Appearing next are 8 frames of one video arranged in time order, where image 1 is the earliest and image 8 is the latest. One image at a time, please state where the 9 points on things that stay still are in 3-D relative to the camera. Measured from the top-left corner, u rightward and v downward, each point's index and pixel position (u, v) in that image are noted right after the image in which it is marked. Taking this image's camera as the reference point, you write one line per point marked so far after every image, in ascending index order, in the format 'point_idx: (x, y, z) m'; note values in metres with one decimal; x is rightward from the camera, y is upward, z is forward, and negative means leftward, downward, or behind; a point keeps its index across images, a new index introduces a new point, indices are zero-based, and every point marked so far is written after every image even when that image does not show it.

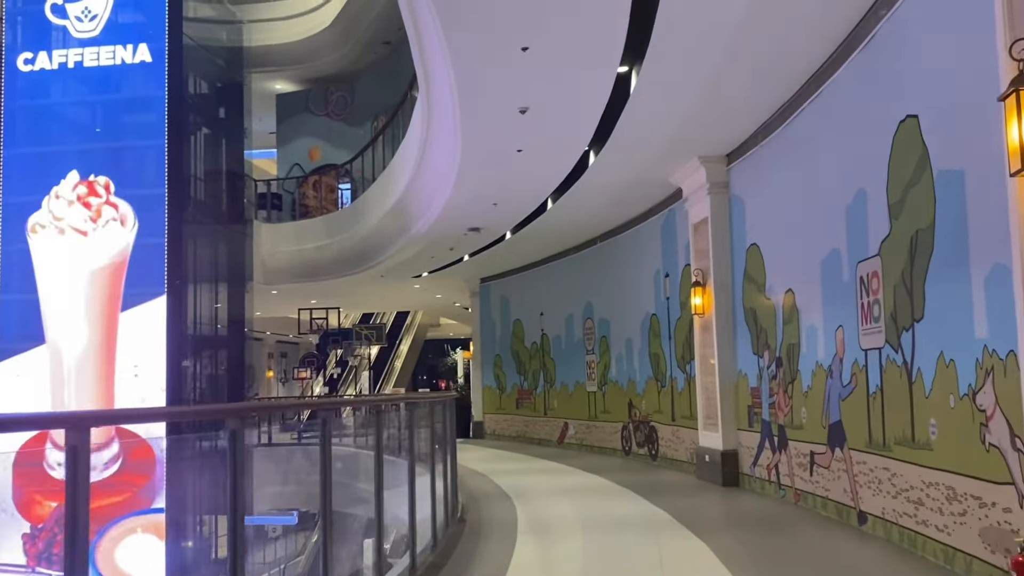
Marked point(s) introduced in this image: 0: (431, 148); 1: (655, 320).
0: (-0.7, +1.2, +7.8) m
1: (+1.4, -0.3, +8.7) m
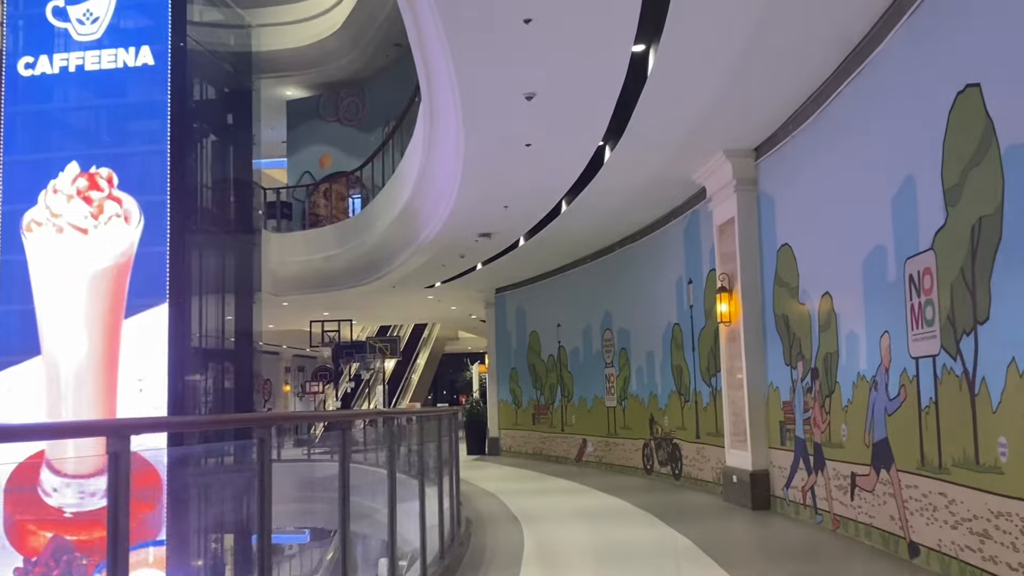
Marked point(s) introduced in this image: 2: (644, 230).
0: (-0.6, +1.1, +7.3) m
1: (+1.5, -0.4, +8.1) m
2: (+1.3, +0.6, +8.8) m
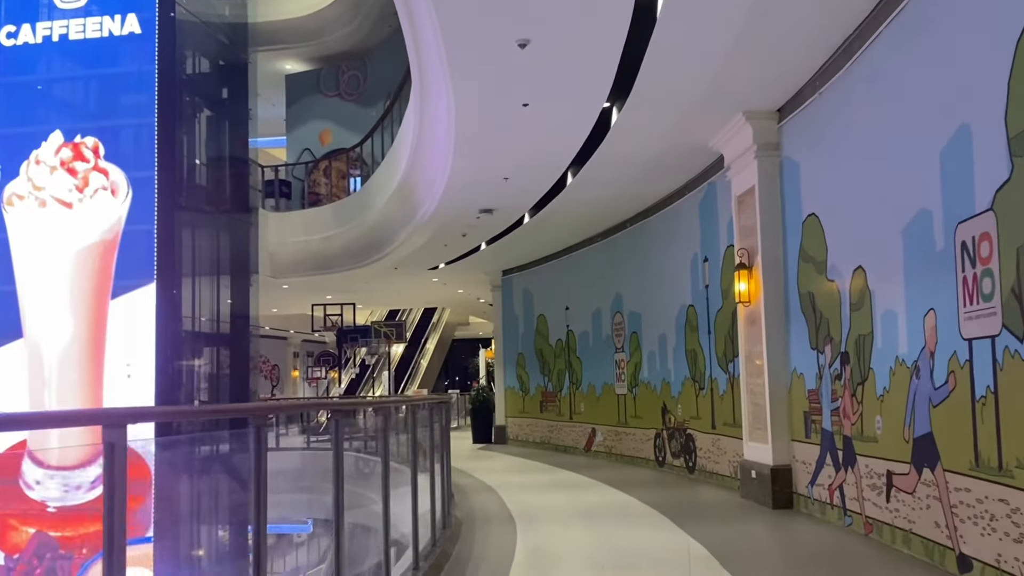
0: (-0.6, +1.3, +6.7) m
1: (+1.5, -0.2, +7.5) m
2: (+1.3, +0.7, +8.2) m
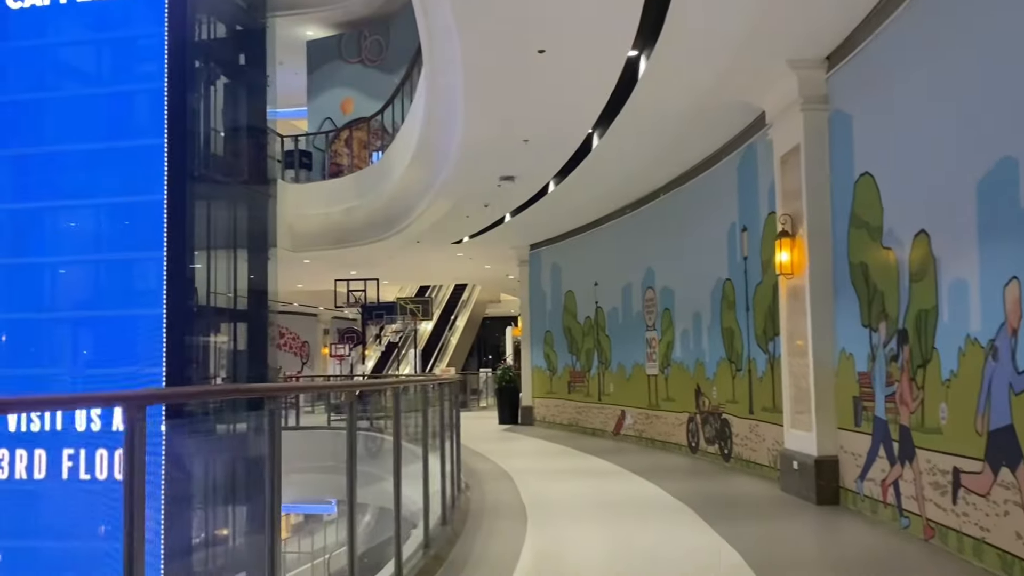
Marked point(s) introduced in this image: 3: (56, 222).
0: (-0.5, +1.5, +6.2) m
1: (+1.7, 0.0, +6.9) m
2: (+1.5, +1.0, +7.6) m
3: (-4.3, +0.6, +8.7) m
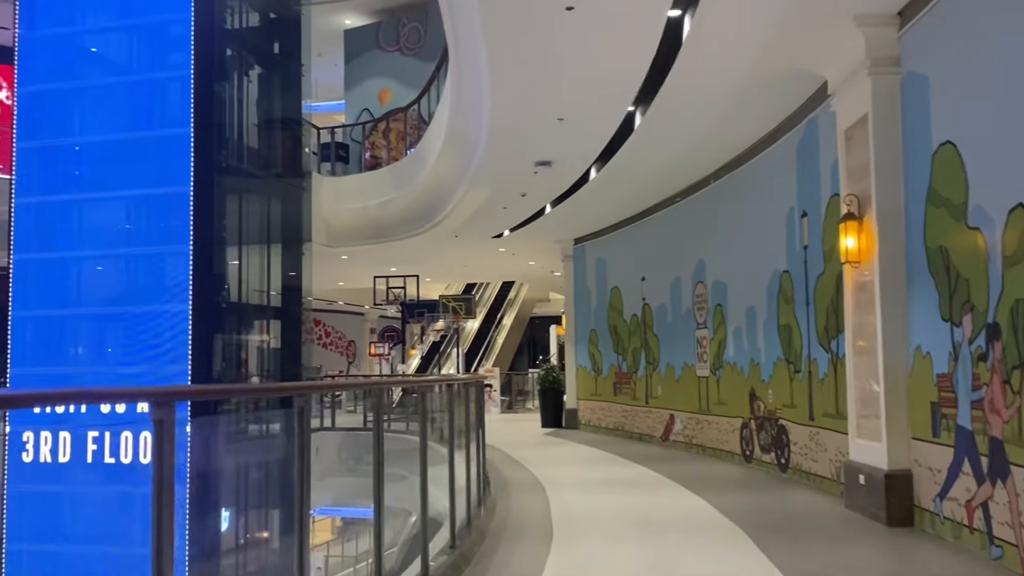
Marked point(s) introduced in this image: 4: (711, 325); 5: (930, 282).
0: (-0.3, +1.5, +5.7) m
1: (+1.9, +0.1, +6.3) m
2: (+1.8, +1.0, +7.0) m
3: (-4.0, +0.7, +8.4) m
4: (+1.7, -0.3, +8.0) m
5: (+1.9, 0.0, +4.2) m
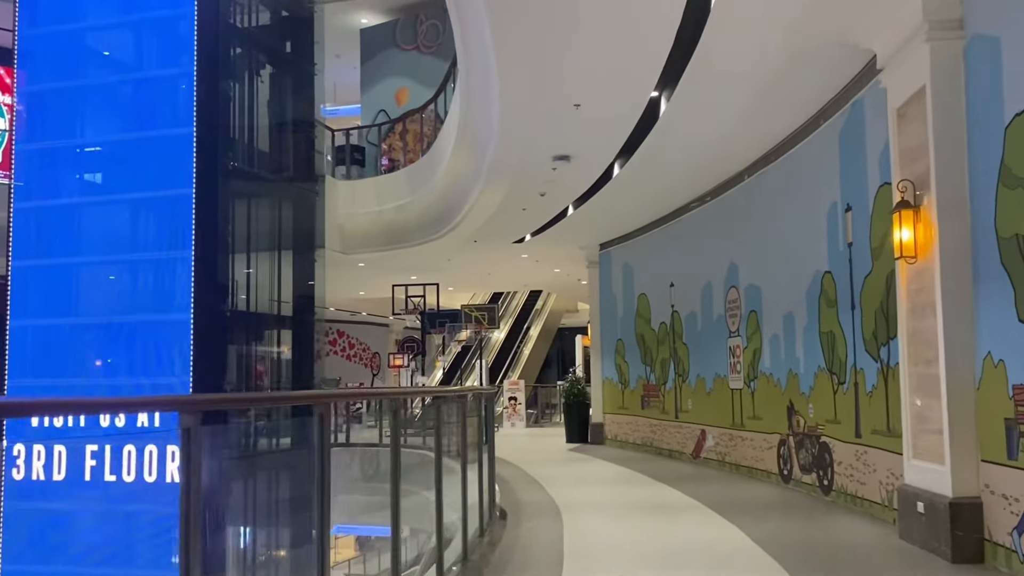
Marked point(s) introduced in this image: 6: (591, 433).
0: (-0.2, +1.5, +5.2) m
1: (+2.0, 0.0, +5.6) m
2: (+1.9, +1.0, +6.4) m
3: (-3.8, +0.6, +8.0) m
4: (+1.9, -0.4, +7.4) m
5: (+1.9, 0.0, +3.6) m
6: (+1.0, -1.8, +11.2) m
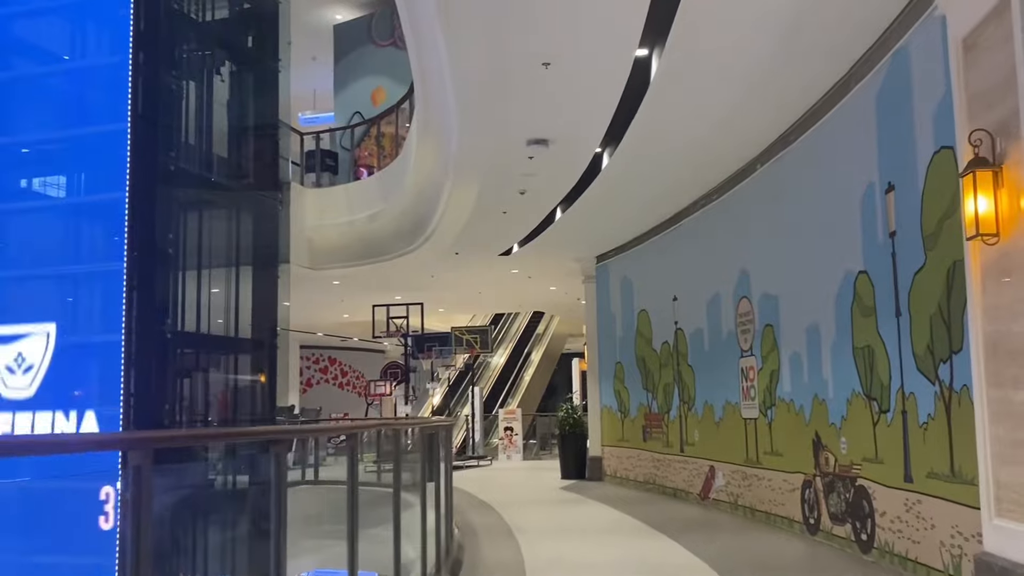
0: (-0.5, +1.5, +4.1) m
1: (+1.7, 0.0, +4.5) m
2: (+1.7, +1.0, +5.2) m
3: (-4.0, +0.5, +7.0) m
4: (+1.7, -0.4, +6.2) m
5: (+1.7, +0.1, +2.4) m
6: (+0.9, -2.0, +10.0) m
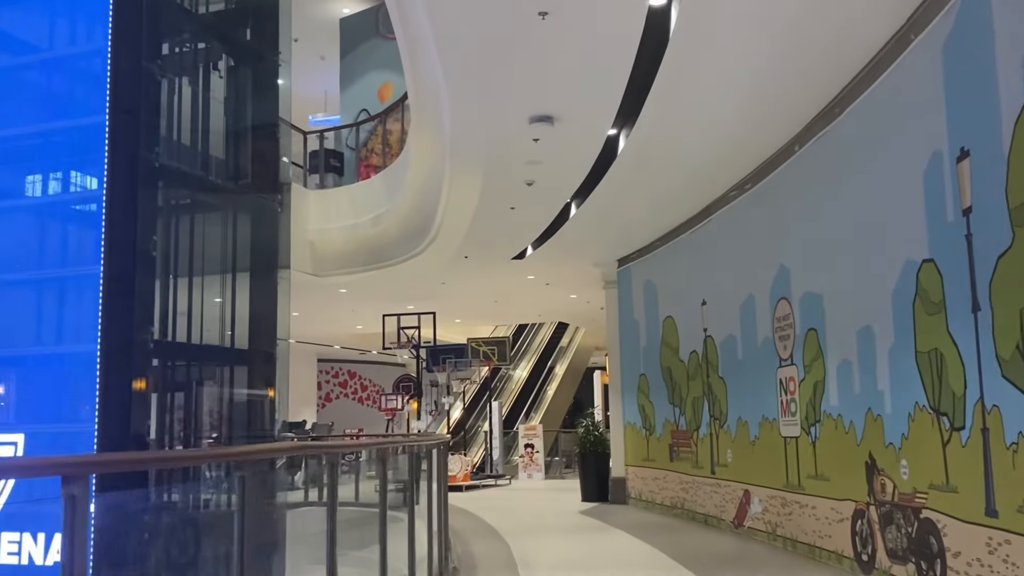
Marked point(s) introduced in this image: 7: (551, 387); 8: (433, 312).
0: (-0.5, +1.5, +3.4) m
1: (+1.7, +0.1, +3.7) m
2: (+1.7, +1.0, +4.5) m
3: (-4.0, +0.4, +6.4) m
4: (+1.7, -0.4, +5.4) m
5: (+1.6, +0.1, +1.7) m
6: (+1.0, -2.0, +9.2) m
7: (+0.8, -1.8, +16.9) m
8: (-1.0, -0.4, +12.2) m
